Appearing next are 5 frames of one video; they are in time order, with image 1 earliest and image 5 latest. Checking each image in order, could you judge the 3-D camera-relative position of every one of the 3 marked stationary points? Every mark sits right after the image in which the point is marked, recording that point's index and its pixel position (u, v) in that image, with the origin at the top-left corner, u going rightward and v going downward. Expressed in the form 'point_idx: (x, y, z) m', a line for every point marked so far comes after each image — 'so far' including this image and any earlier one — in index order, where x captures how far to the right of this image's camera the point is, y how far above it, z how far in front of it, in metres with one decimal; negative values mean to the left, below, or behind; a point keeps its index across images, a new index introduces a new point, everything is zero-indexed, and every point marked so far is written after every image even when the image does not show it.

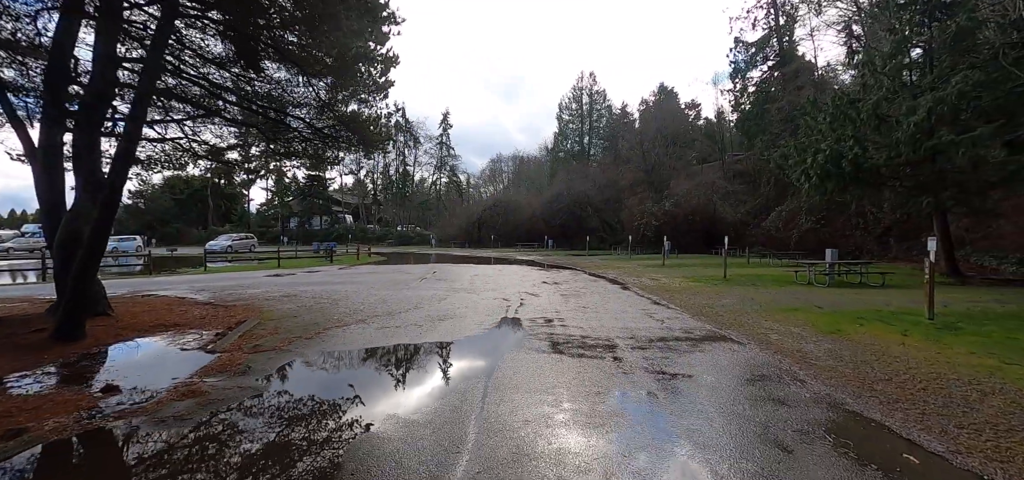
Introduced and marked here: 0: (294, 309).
0: (-4.6, -1.5, +9.3) m
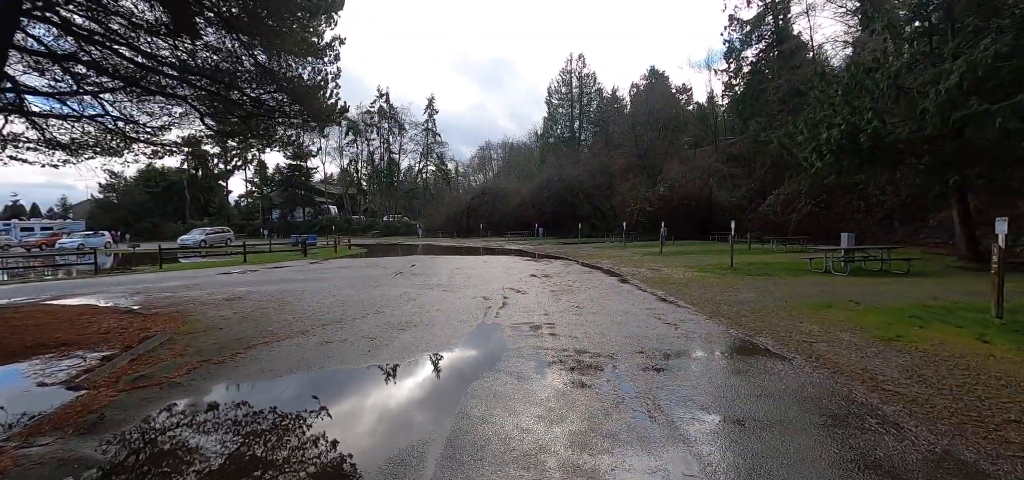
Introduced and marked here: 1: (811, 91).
0: (-5.0, -1.3, +7.7) m
1: (+12.9, +6.4, +18.8) m
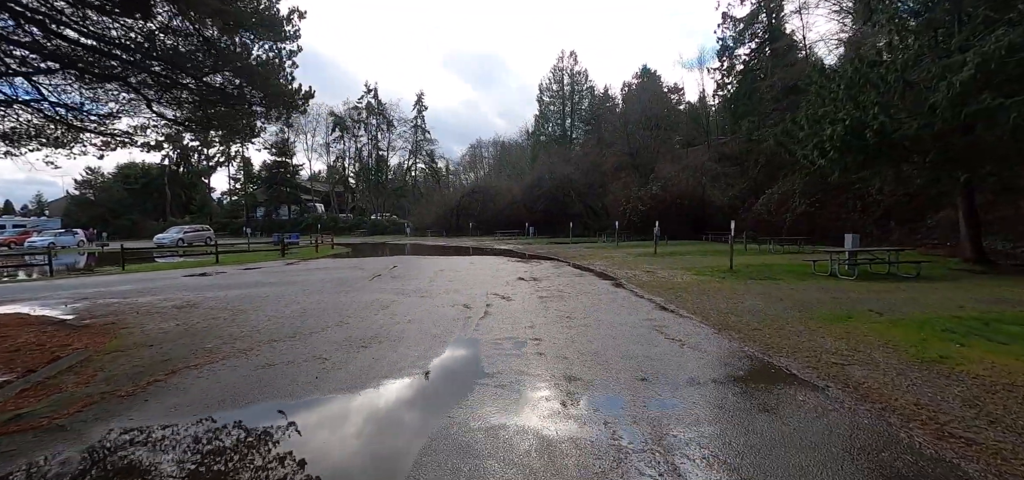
0: (-5.3, -1.4, +6.7) m
1: (+12.4, +6.4, +18.2) m
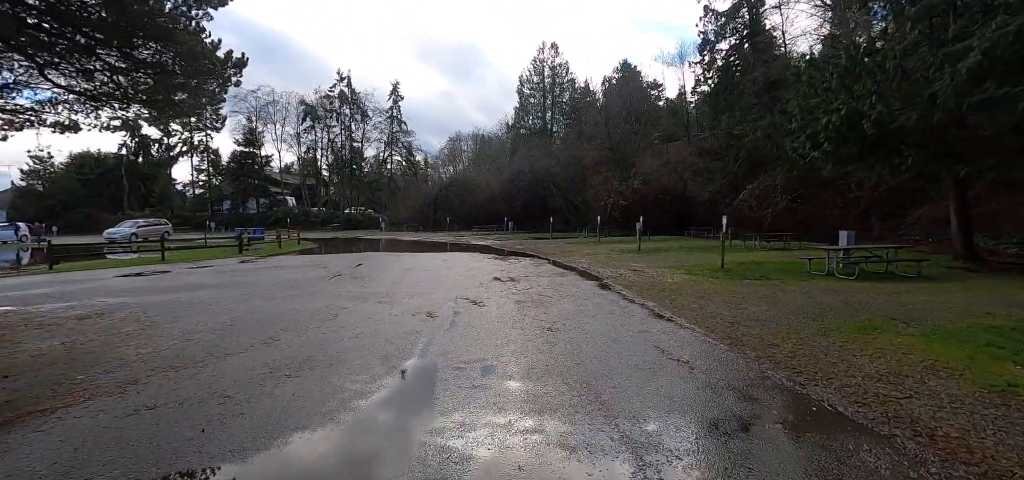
0: (-5.6, -1.3, +5.3) m
1: (+11.5, +6.5, +17.5) m
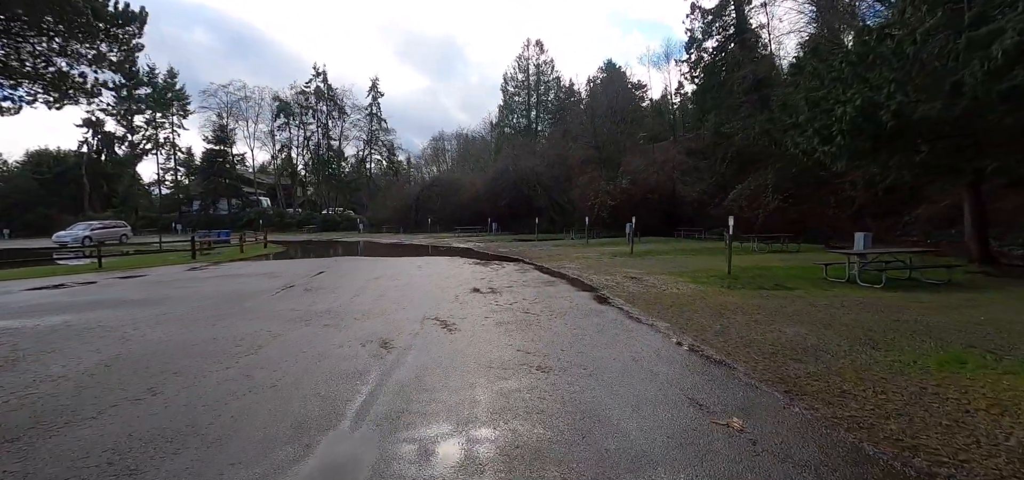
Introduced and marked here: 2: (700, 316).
0: (-5.8, -1.4, +3.6) m
1: (+10.9, +6.5, +16.4) m
2: (+2.8, -1.2, +6.5) m
